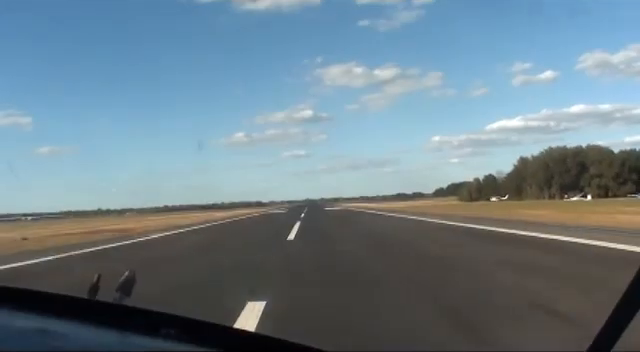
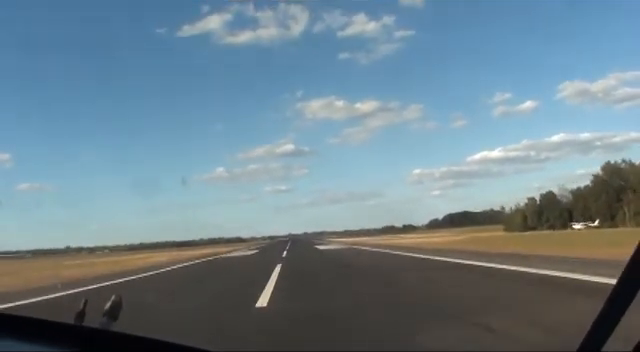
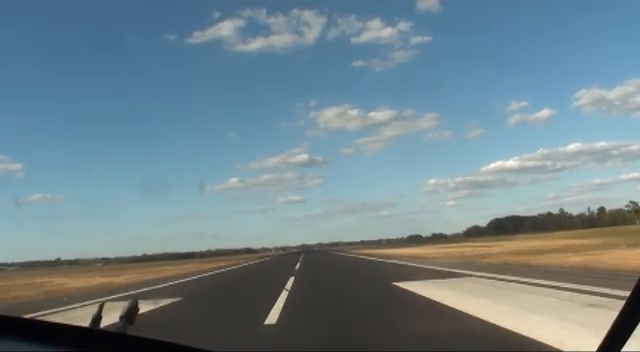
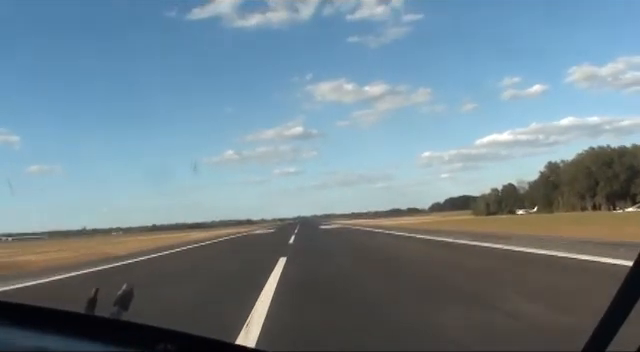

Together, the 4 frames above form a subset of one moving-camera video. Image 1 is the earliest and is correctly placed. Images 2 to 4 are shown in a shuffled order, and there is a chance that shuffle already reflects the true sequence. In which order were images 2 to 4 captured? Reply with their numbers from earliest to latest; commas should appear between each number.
4, 2, 3
